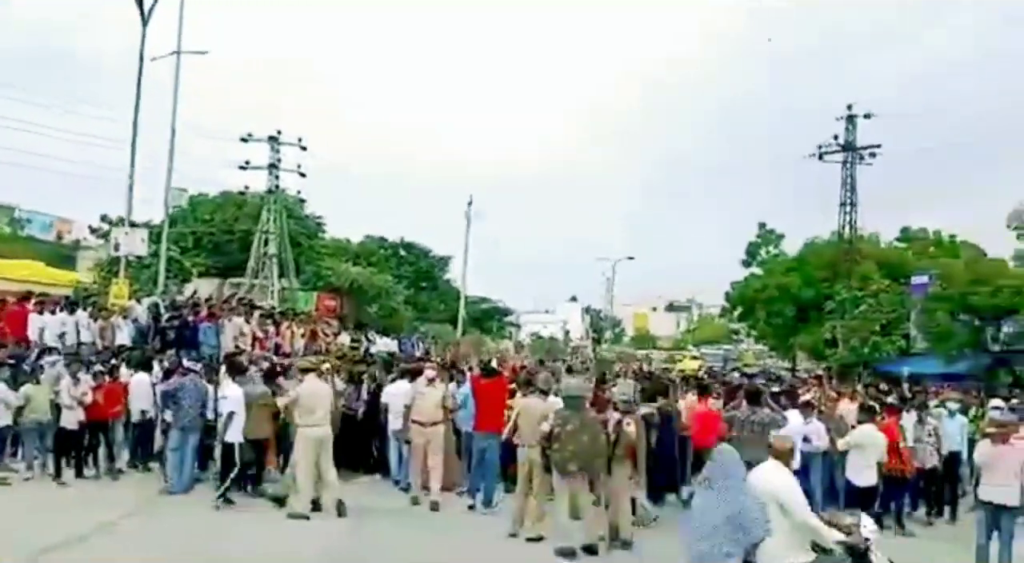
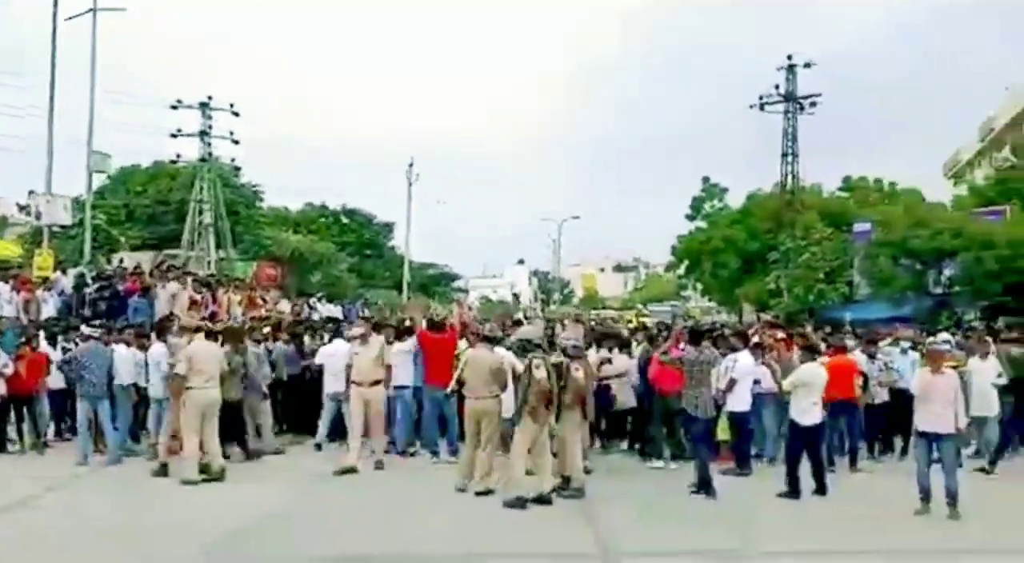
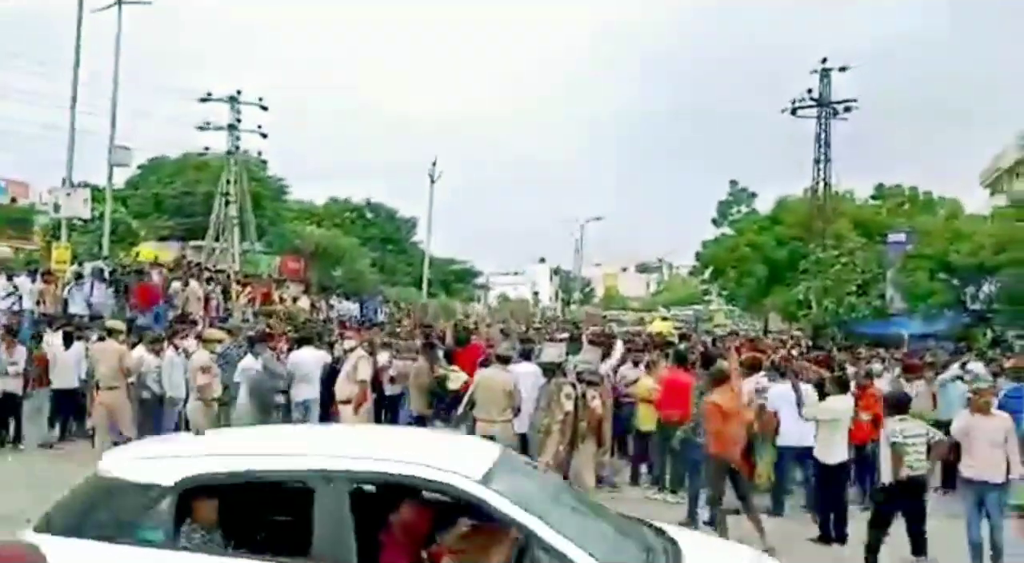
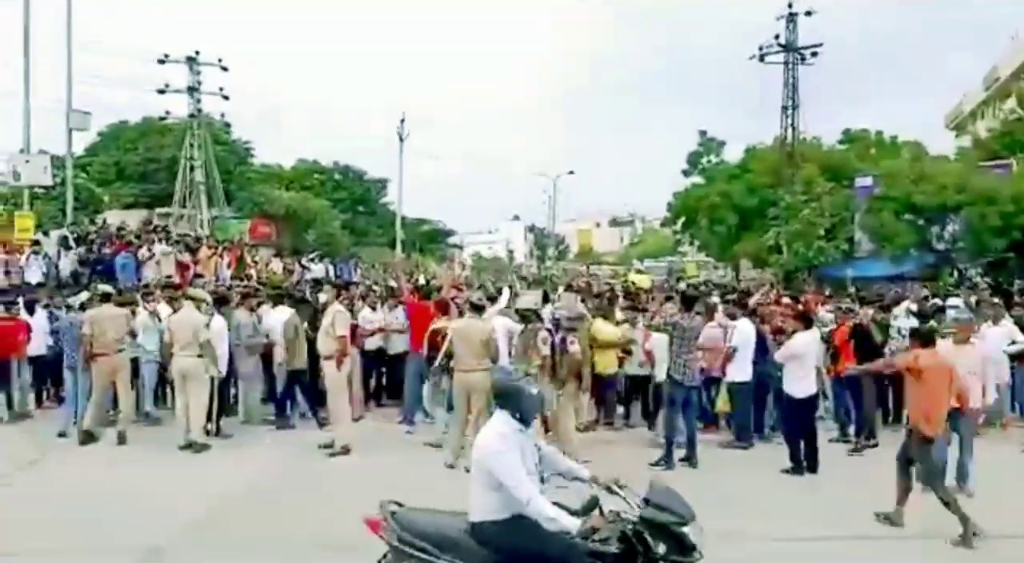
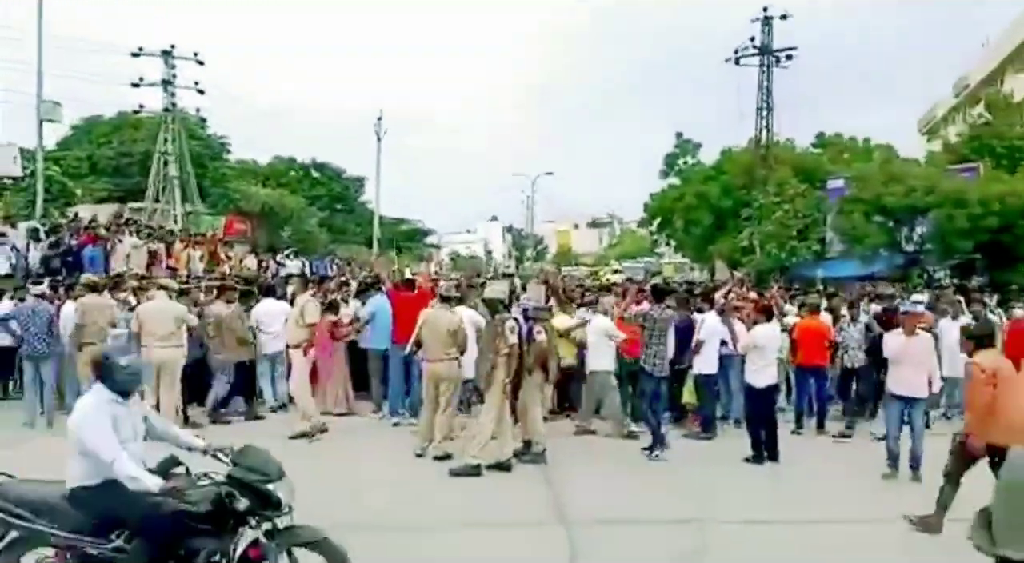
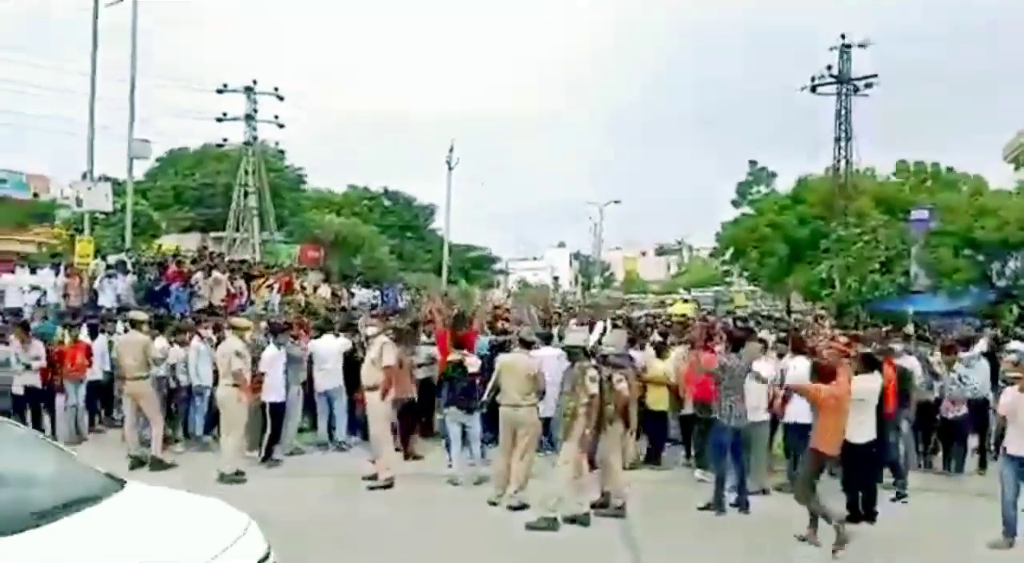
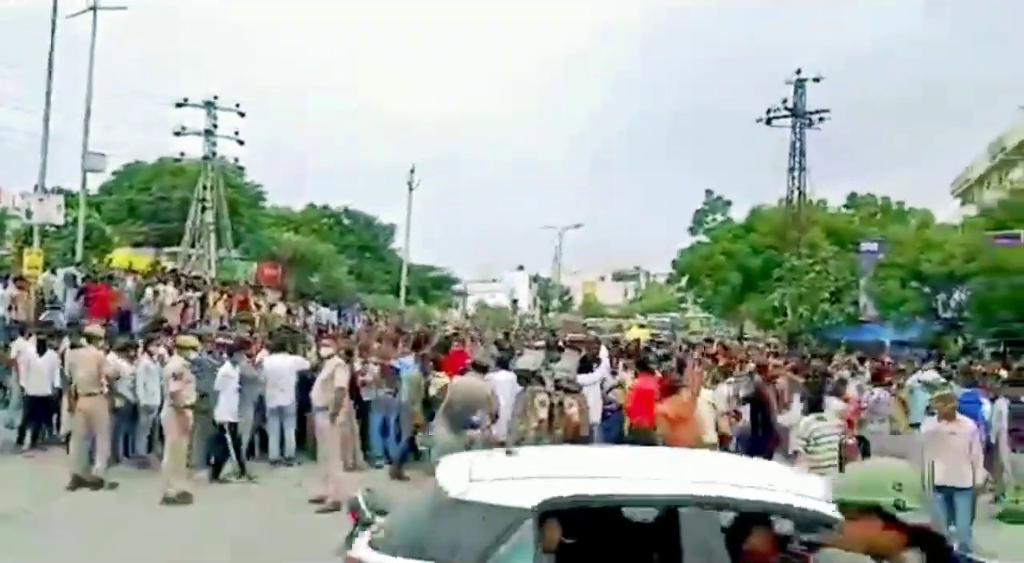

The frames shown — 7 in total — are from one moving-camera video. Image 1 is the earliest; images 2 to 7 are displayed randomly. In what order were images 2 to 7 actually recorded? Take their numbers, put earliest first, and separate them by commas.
2, 5, 4, 6, 3, 7
